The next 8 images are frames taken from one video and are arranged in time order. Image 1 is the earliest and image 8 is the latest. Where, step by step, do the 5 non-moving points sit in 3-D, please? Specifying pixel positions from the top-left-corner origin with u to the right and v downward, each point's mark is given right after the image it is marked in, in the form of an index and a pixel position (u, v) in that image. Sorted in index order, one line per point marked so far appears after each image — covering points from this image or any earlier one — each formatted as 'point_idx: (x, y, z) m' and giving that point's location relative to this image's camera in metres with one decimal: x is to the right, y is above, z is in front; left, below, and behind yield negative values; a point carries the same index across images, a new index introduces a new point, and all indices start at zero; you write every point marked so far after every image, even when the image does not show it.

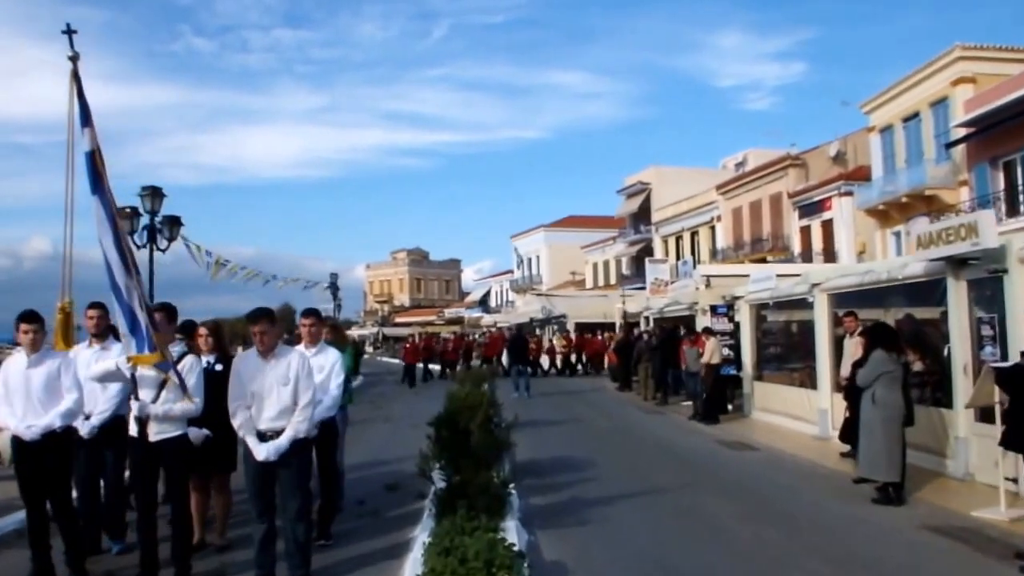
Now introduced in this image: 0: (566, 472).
0: (+0.6, -2.1, +12.4) m
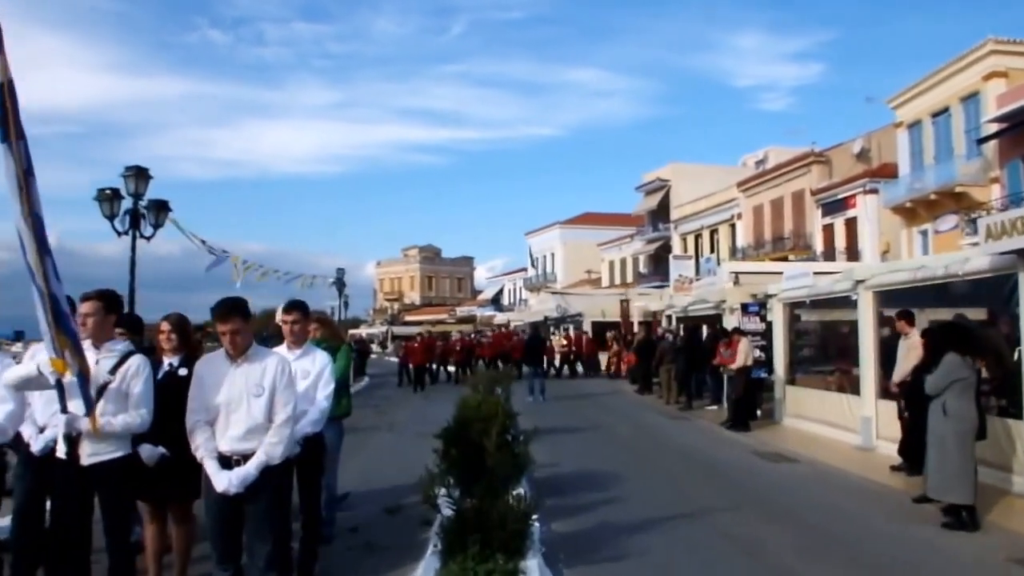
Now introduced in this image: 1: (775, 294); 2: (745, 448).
0: (+0.8, -2.0, +11.2) m
1: (+4.6, -0.1, +19.2) m
2: (+3.4, -2.3, +16.1) m
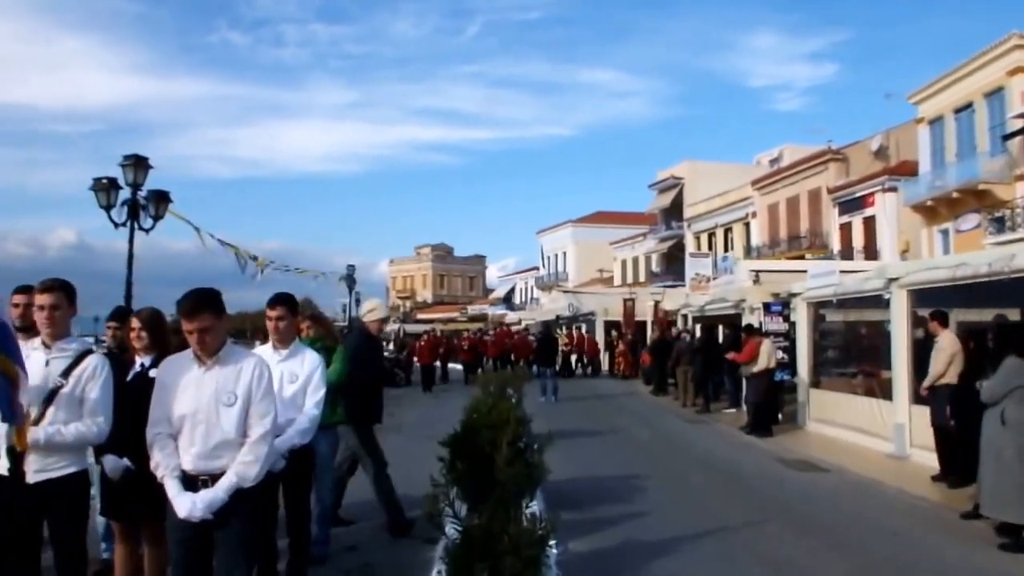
0: (+0.9, -2.0, +10.4) m
1: (+4.8, -0.1, +18.4) m
2: (+3.6, -2.3, +15.3) m
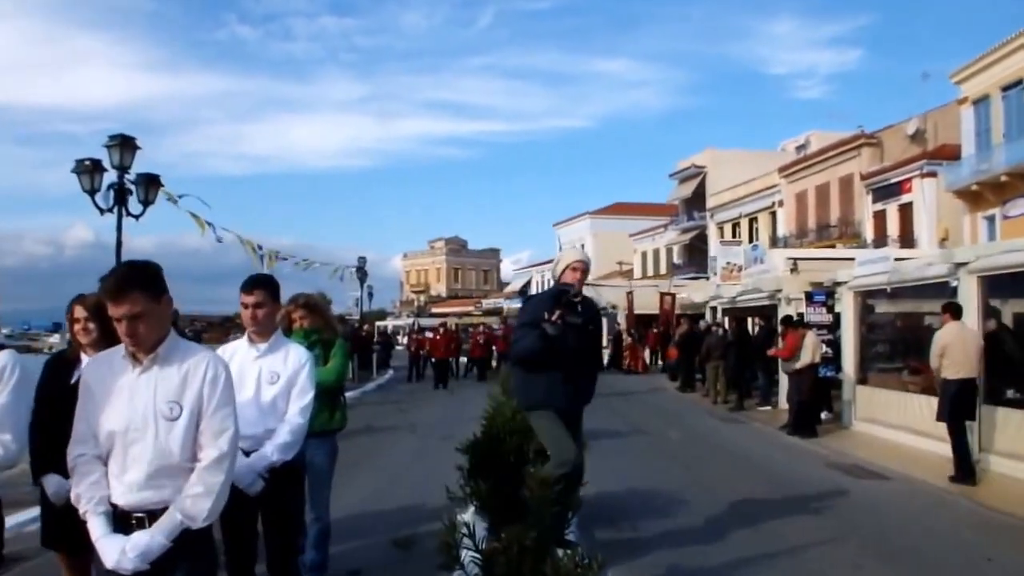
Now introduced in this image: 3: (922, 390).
0: (+1.1, -1.9, +9.1) m
1: (+5.1, +0.1, +17.0) m
2: (+3.9, -2.2, +13.9) m
3: (+5.5, -1.3, +14.7) m
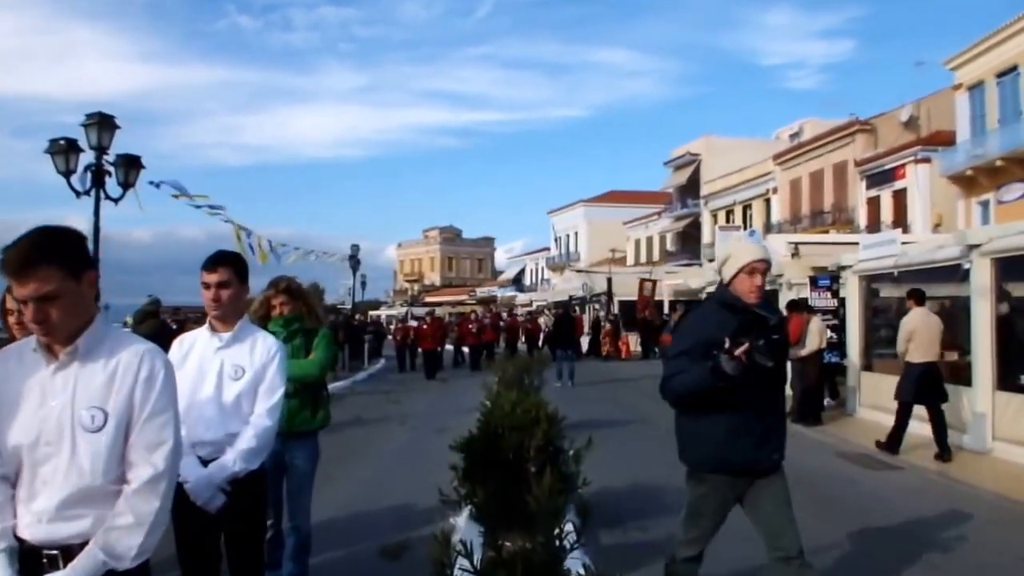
0: (+1.1, -1.8, +8.6) m
1: (+5.0, +0.3, +16.5) m
2: (+3.8, -2.0, +13.5) m
3: (+5.4, -1.1, +14.3) m
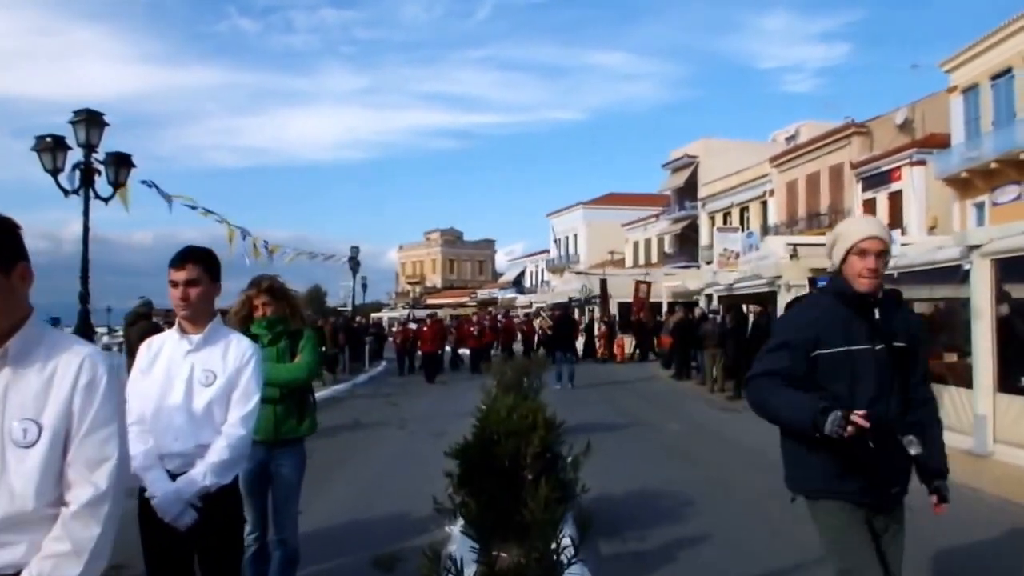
0: (+1.1, -1.8, +8.6) m
1: (+5.0, +0.3, +16.4) m
2: (+3.8, -2.0, +13.4) m
3: (+5.4, -1.1, +14.2) m
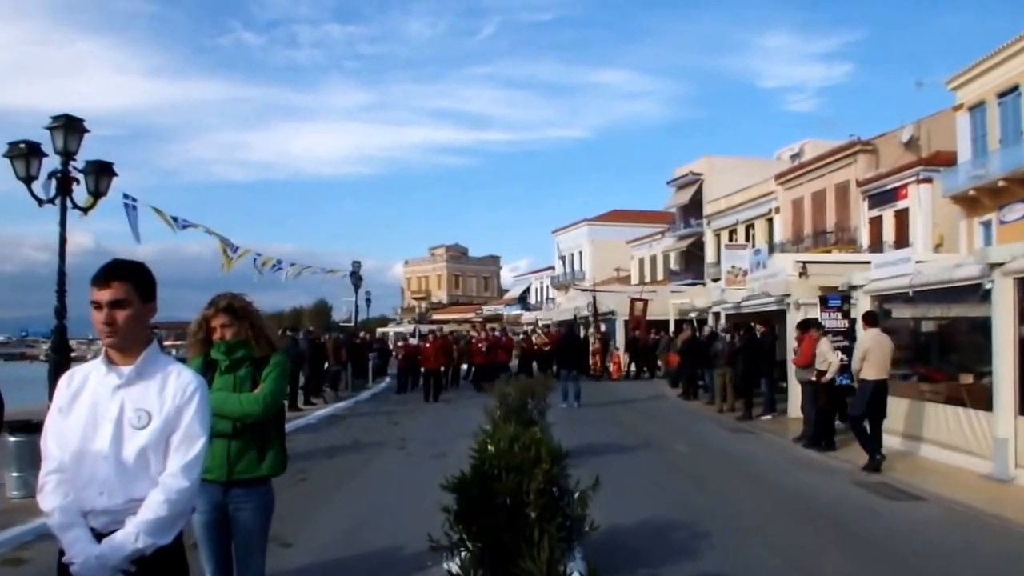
0: (+1.1, -1.9, +8.1) m
1: (+5.0, +0.1, +16.0) m
2: (+3.8, -2.2, +13.0) m
3: (+5.4, -1.4, +13.8) m
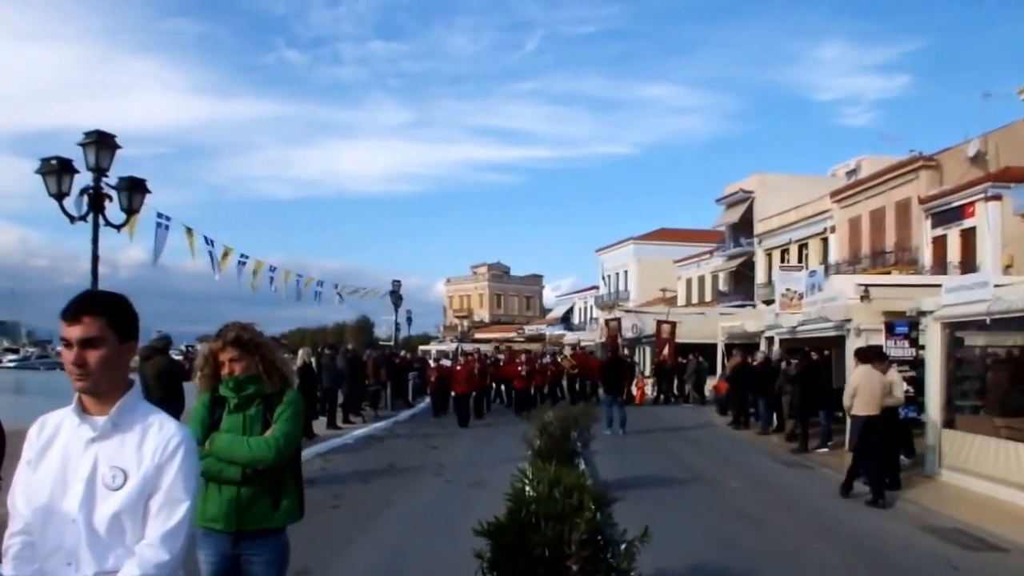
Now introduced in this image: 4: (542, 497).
0: (+1.4, -2.1, +7.2) m
1: (+5.6, -0.3, +15.0) m
2: (+4.3, -2.5, +11.9) m
3: (+5.9, -1.7, +12.7) m
4: (+0.1, -1.0, +5.5) m
